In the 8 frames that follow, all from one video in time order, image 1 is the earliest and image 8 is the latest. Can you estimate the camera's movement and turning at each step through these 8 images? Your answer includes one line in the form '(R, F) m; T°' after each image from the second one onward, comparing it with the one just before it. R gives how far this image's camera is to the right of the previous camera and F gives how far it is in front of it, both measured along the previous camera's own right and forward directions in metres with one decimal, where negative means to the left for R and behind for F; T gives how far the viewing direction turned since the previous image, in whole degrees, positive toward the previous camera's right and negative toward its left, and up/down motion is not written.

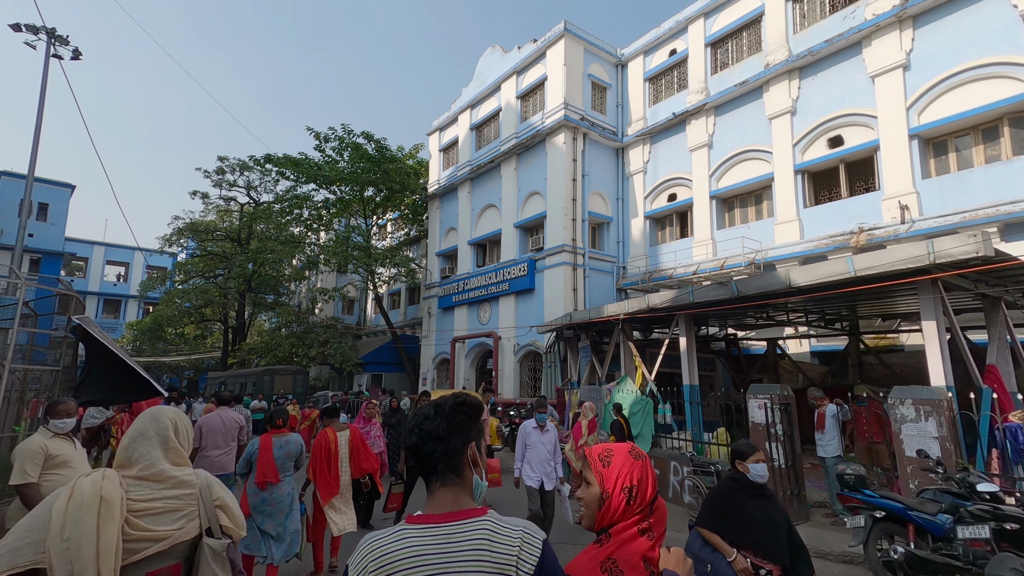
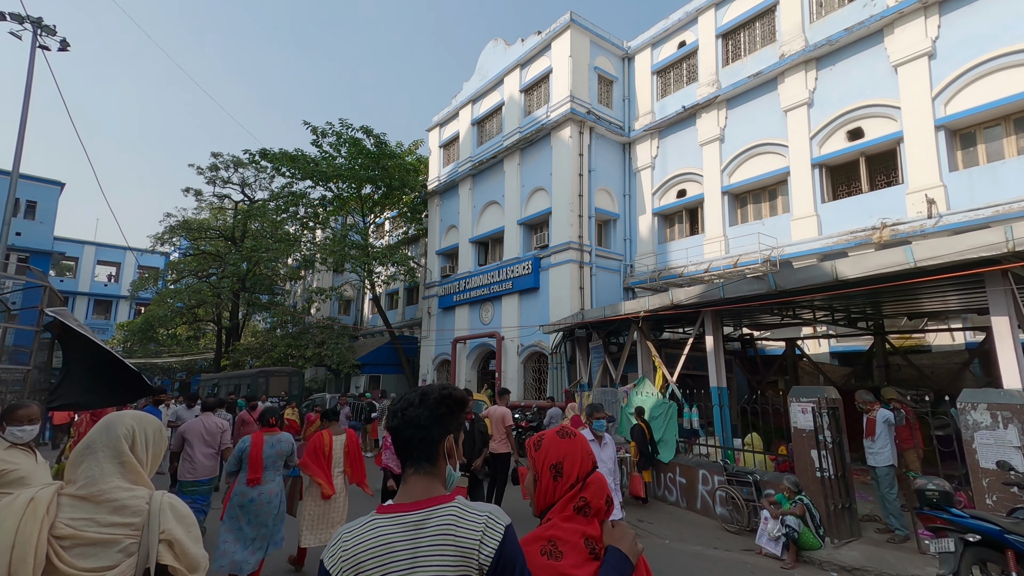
(-0.3, +0.6) m; +1°
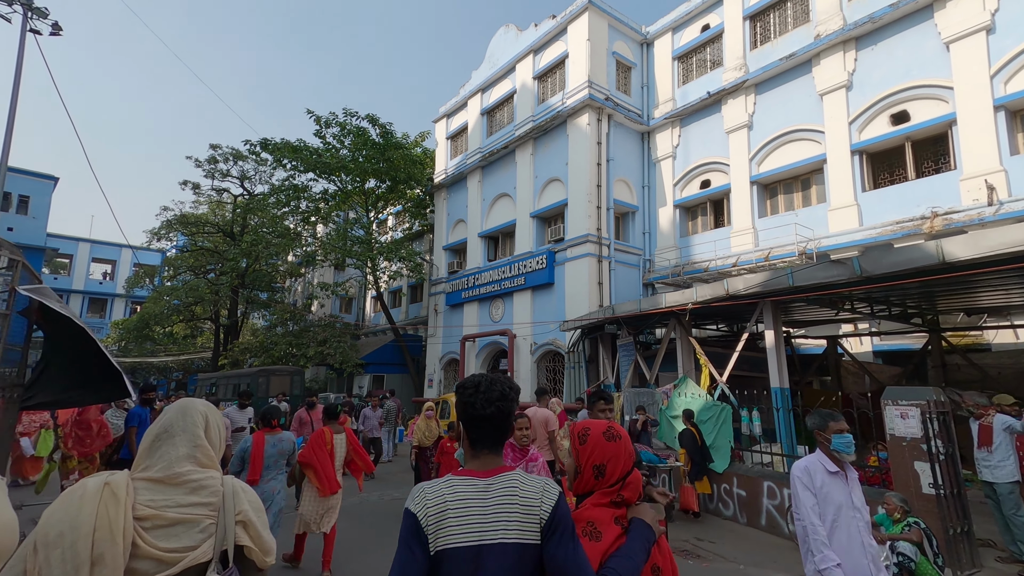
(-0.6, +0.9) m; 0°
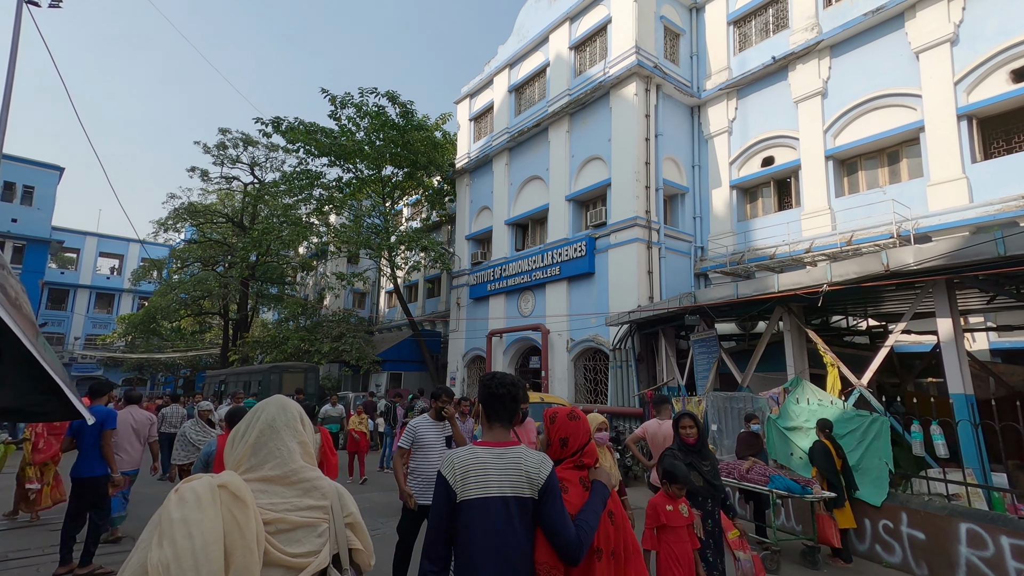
(-1.0, +1.6) m; -1°
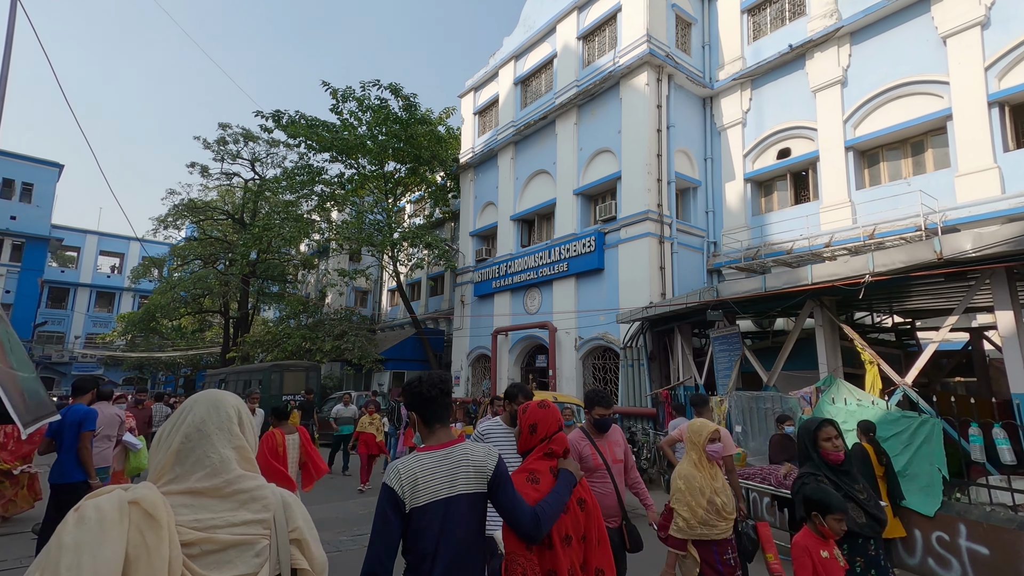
(-0.2, +0.4) m; 0°
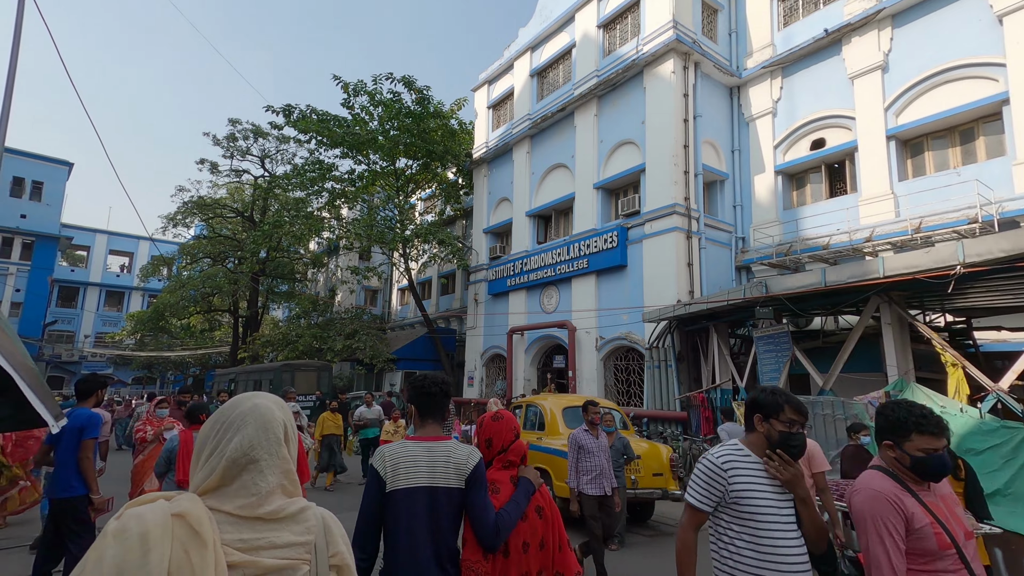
(-0.4, +0.6) m; -1°
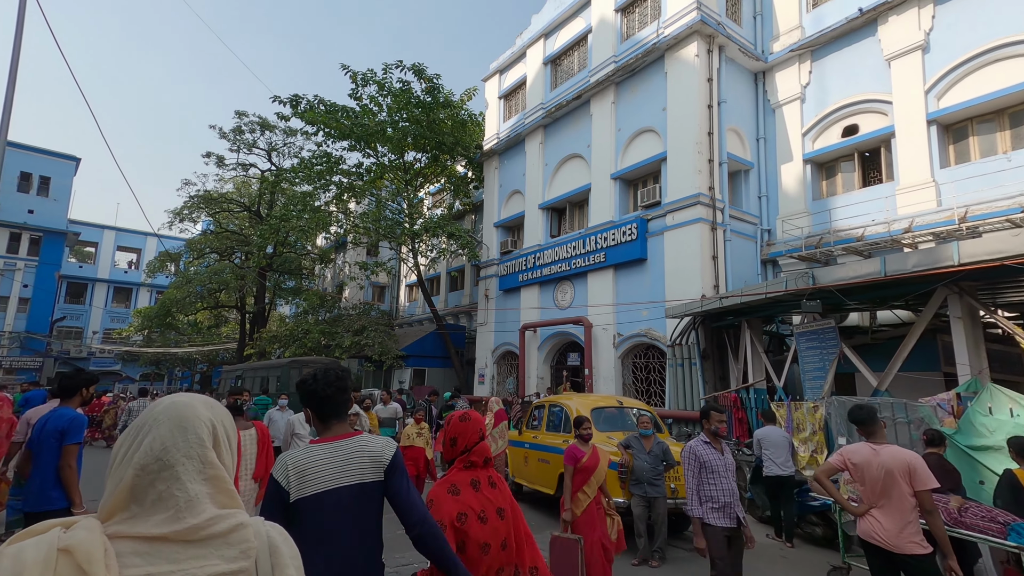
(-0.3, +0.5) m; -1°
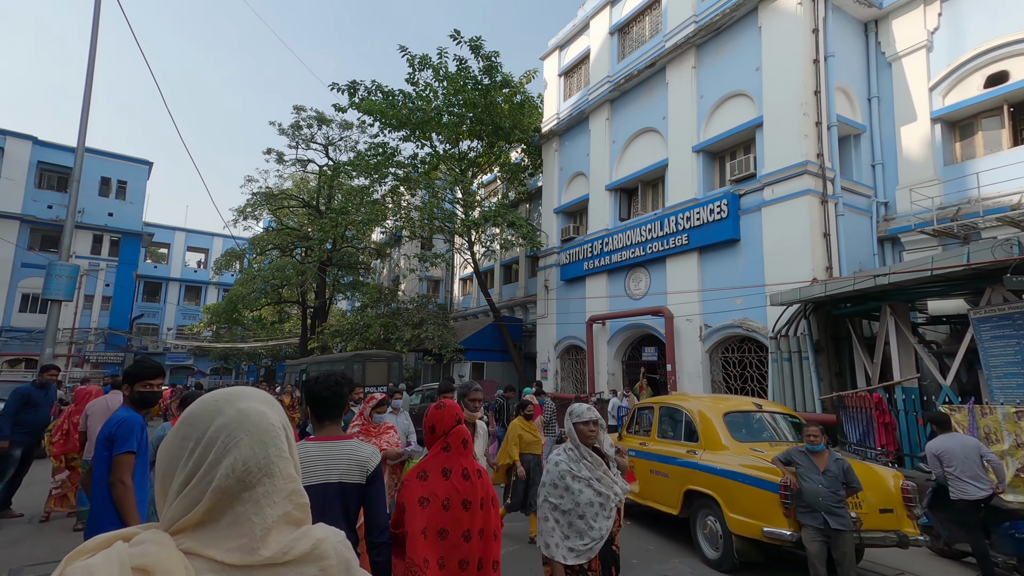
(-0.8, +1.0) m; -6°
